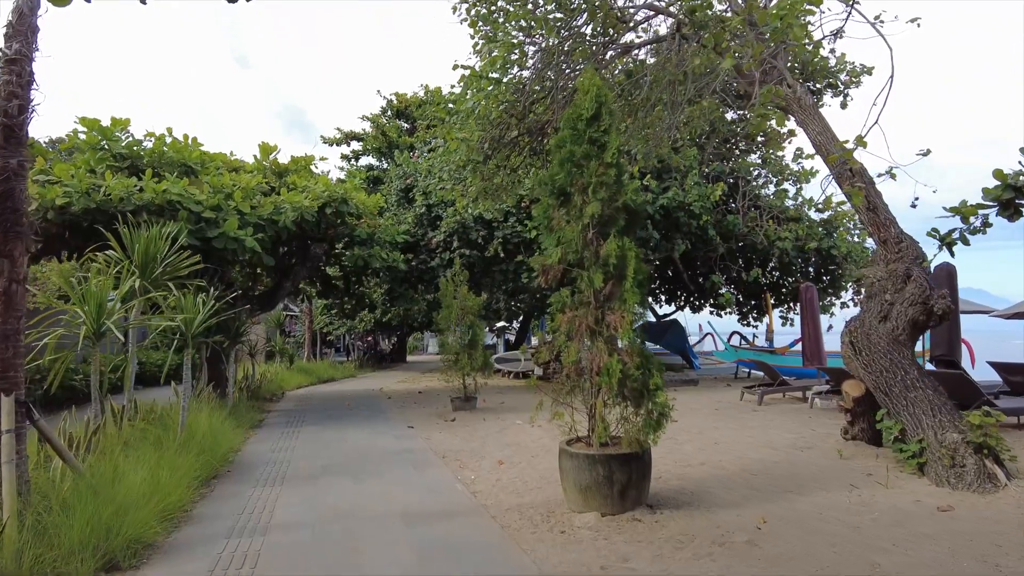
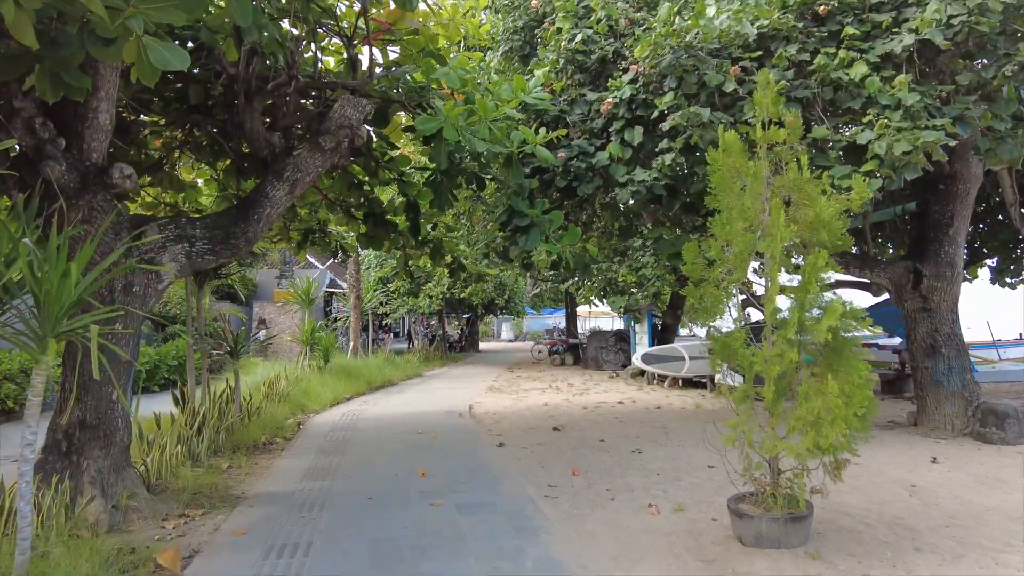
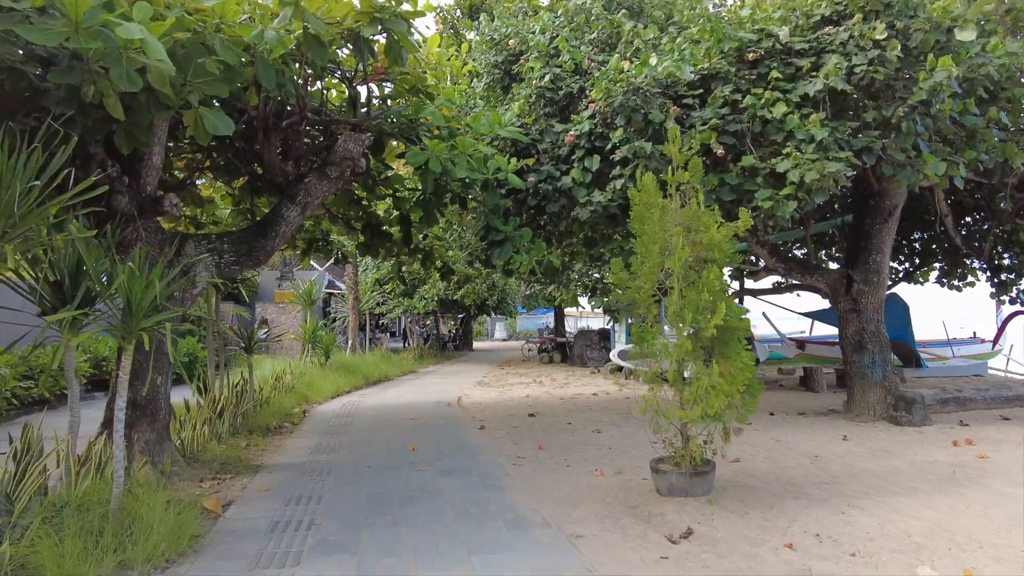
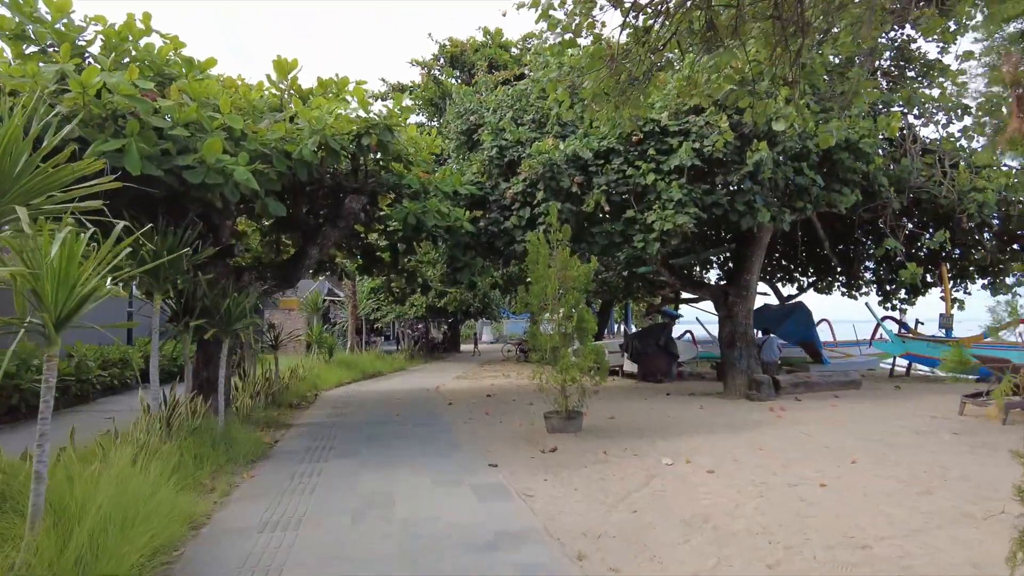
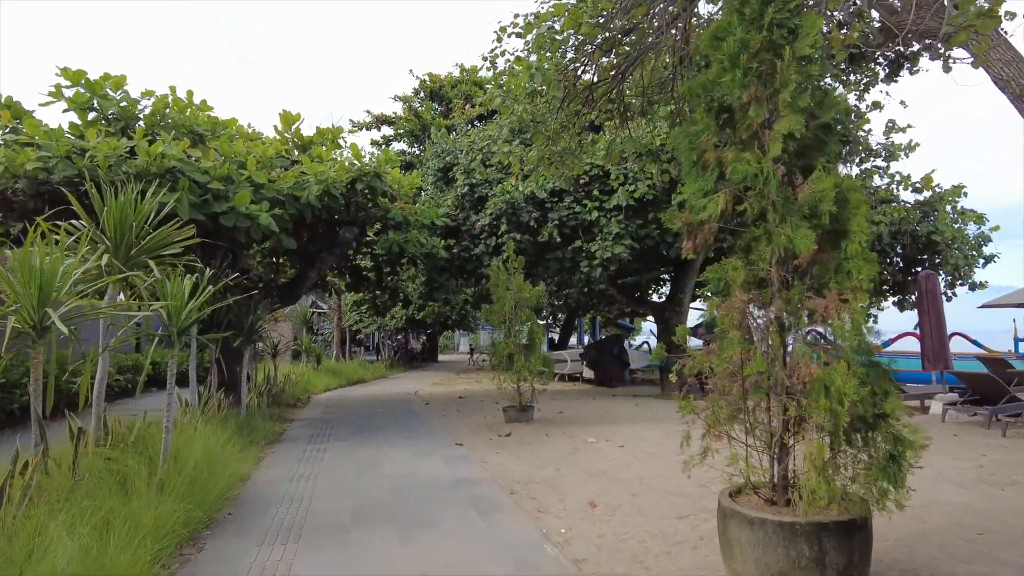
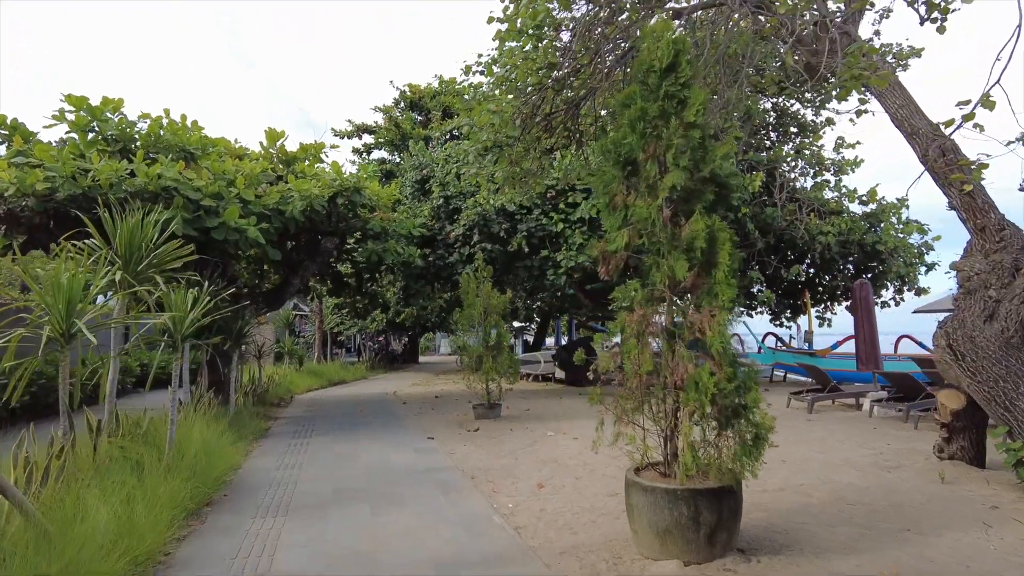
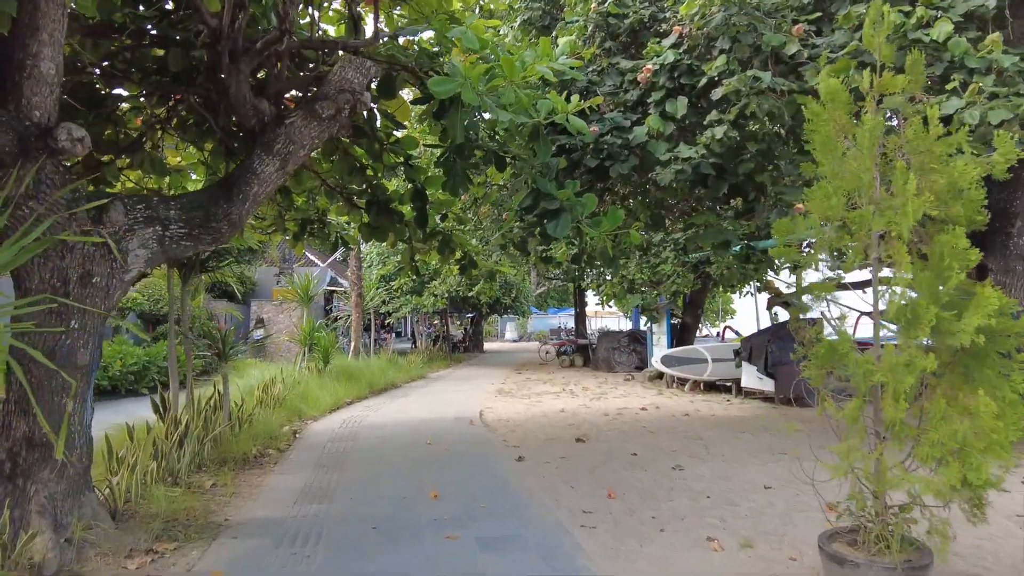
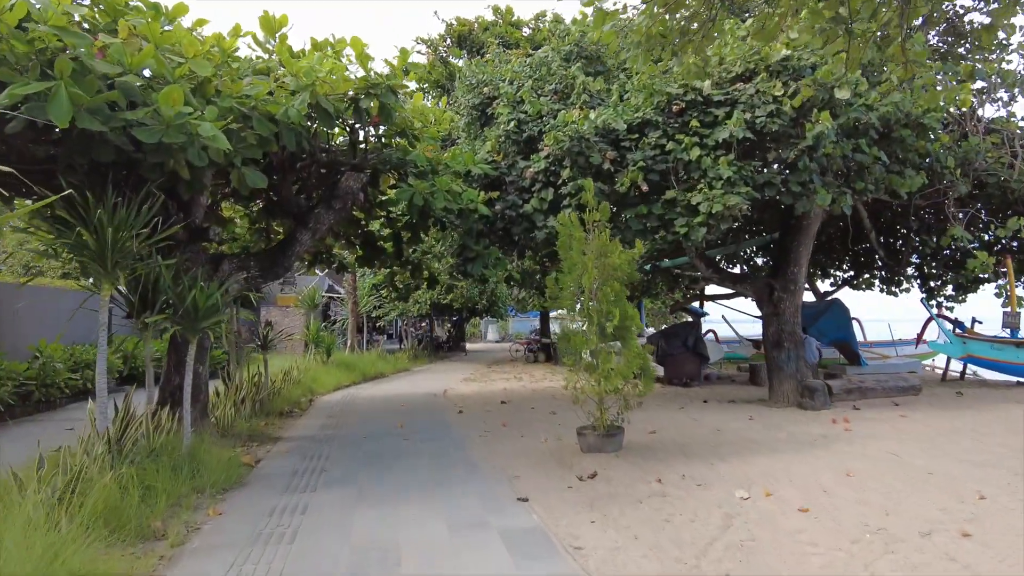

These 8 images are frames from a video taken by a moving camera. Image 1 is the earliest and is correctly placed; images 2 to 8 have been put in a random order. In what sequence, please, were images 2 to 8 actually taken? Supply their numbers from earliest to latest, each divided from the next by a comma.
6, 5, 4, 8, 3, 2, 7
